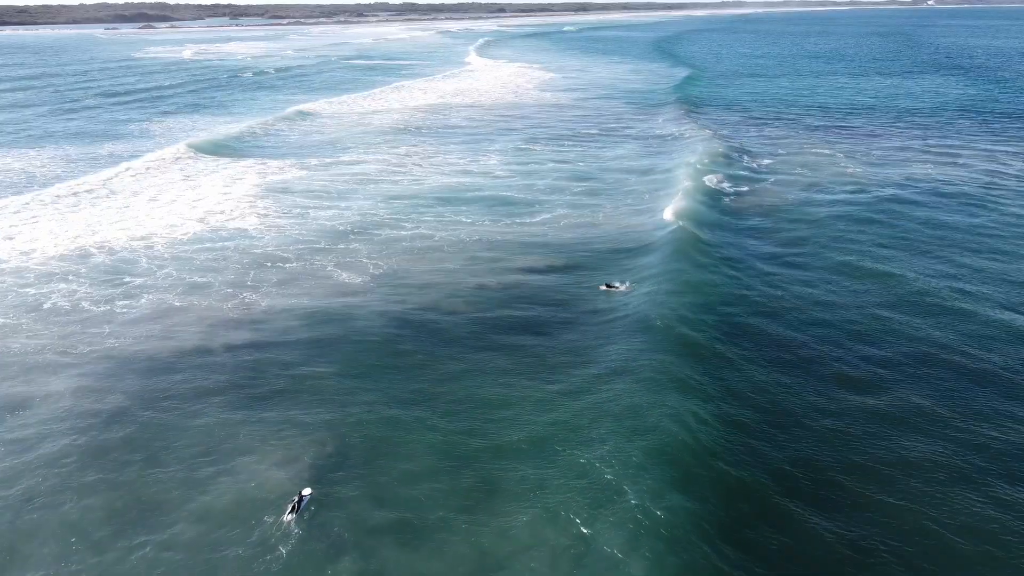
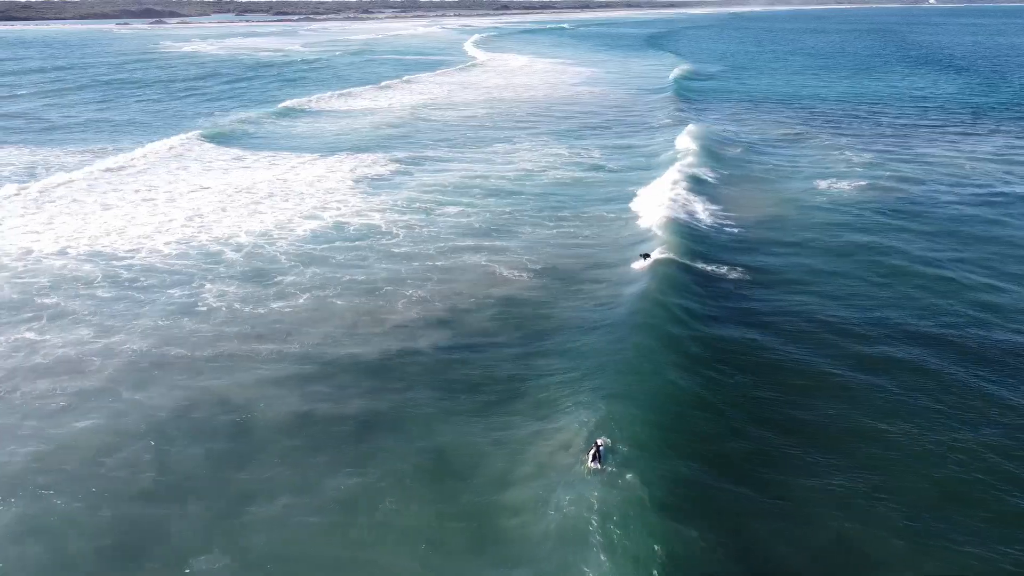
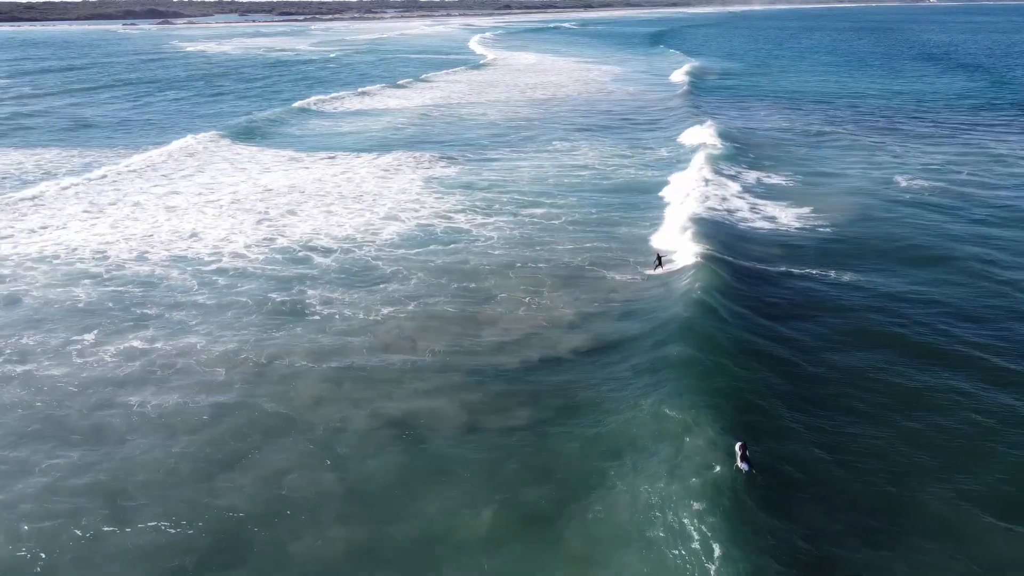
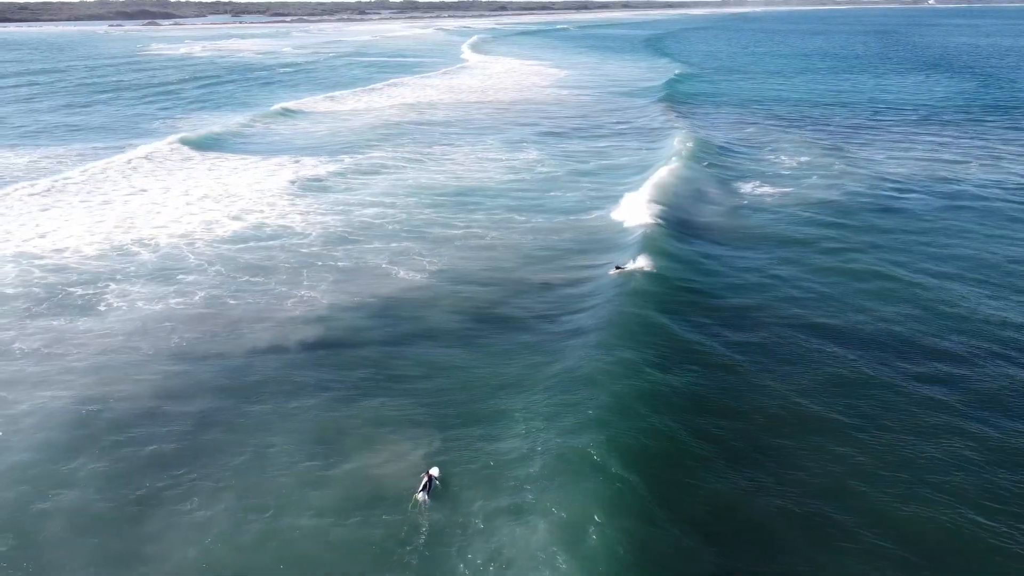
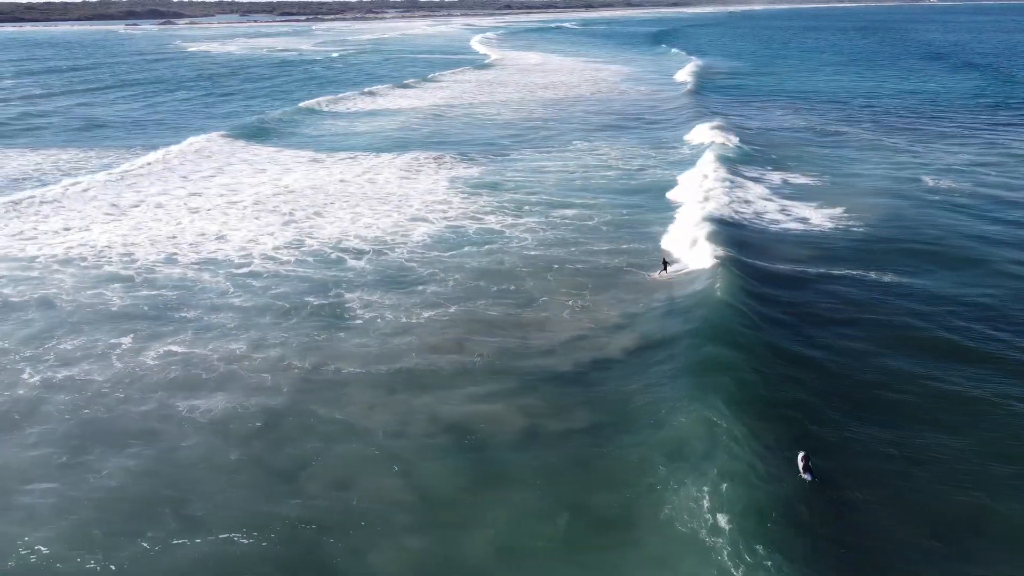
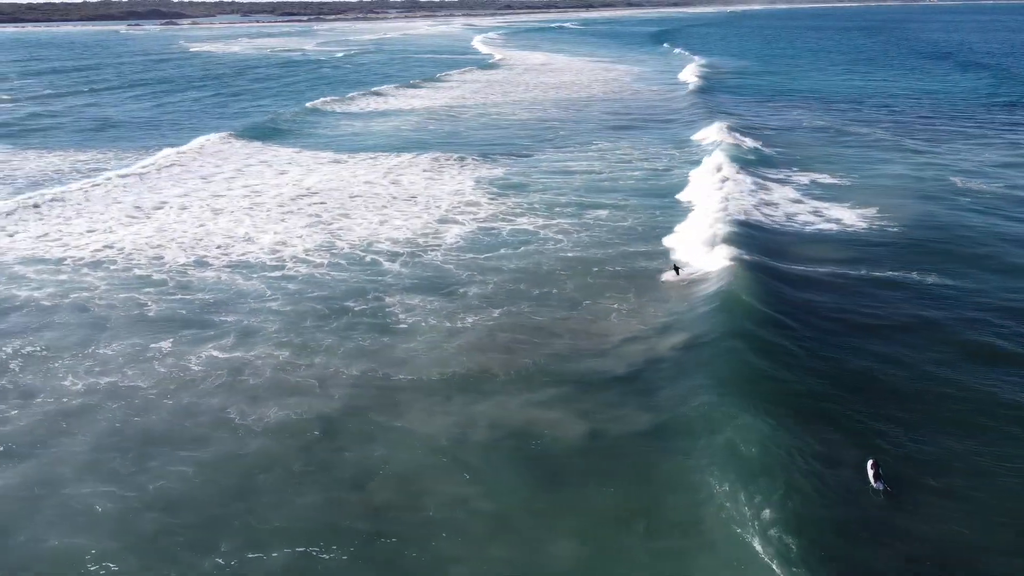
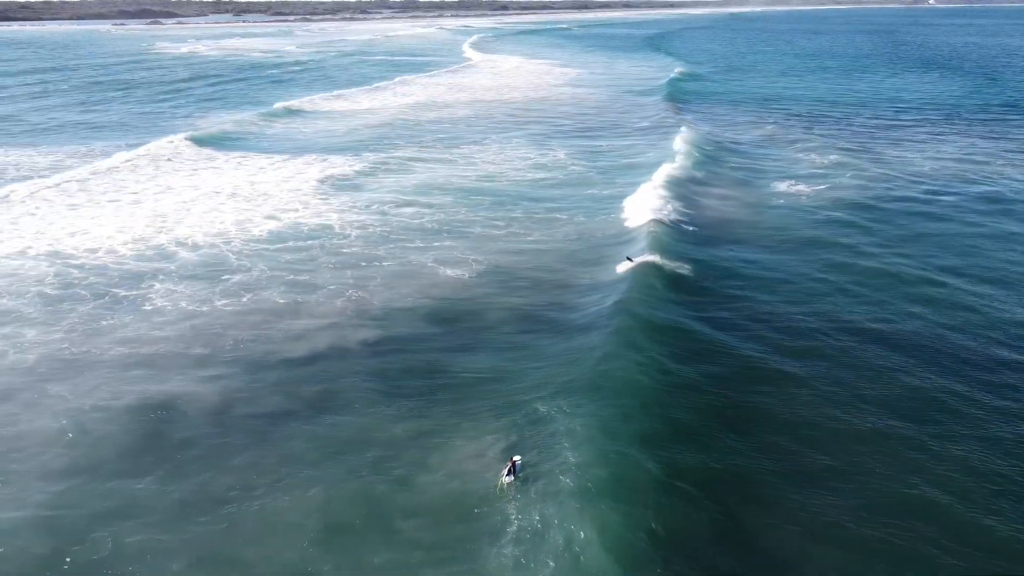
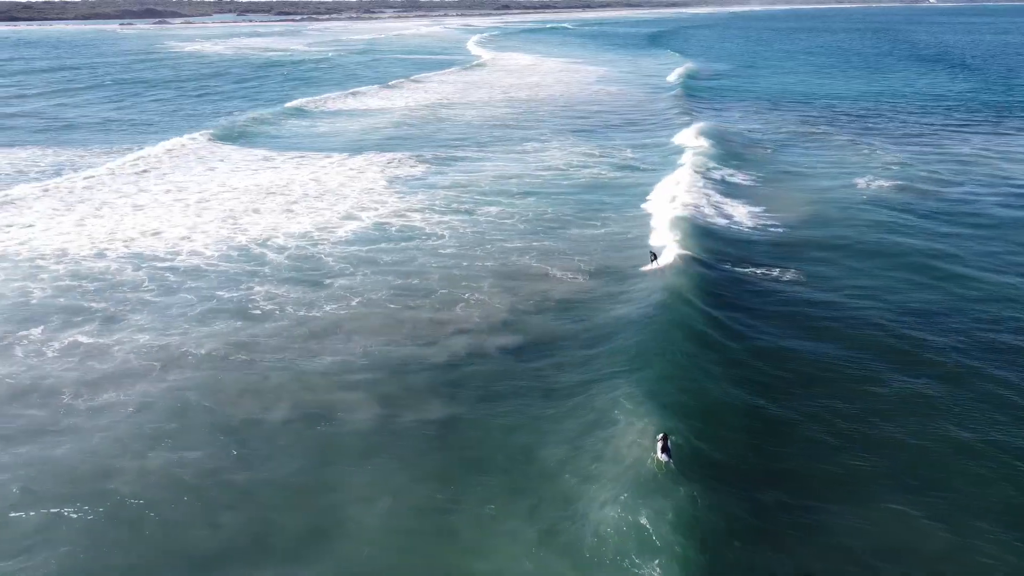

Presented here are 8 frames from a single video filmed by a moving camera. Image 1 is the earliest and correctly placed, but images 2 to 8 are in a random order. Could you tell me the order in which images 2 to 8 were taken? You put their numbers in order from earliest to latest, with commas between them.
4, 7, 2, 8, 3, 5, 6
